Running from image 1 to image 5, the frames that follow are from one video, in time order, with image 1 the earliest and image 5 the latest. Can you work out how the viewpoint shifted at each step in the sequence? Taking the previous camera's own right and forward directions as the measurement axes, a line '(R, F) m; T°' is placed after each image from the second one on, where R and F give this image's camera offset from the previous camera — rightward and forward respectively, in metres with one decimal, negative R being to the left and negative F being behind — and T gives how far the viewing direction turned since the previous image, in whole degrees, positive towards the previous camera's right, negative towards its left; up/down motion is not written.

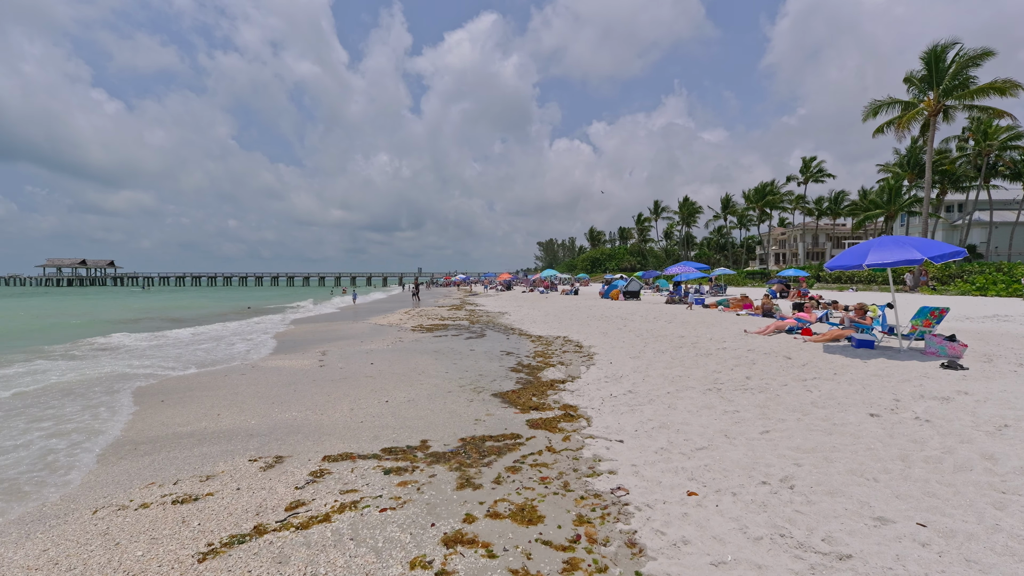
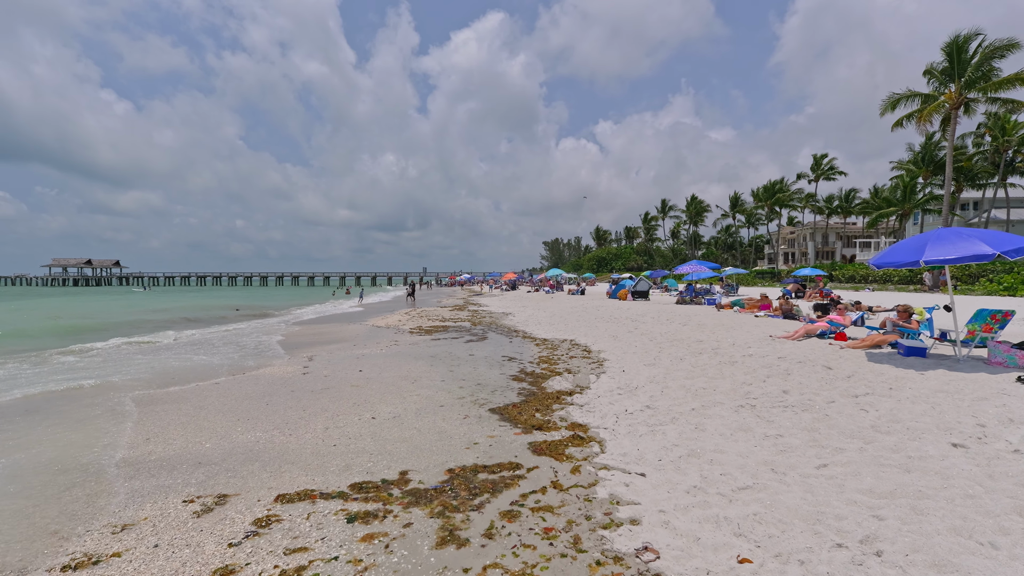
(+0.1, +1.0) m; 0°
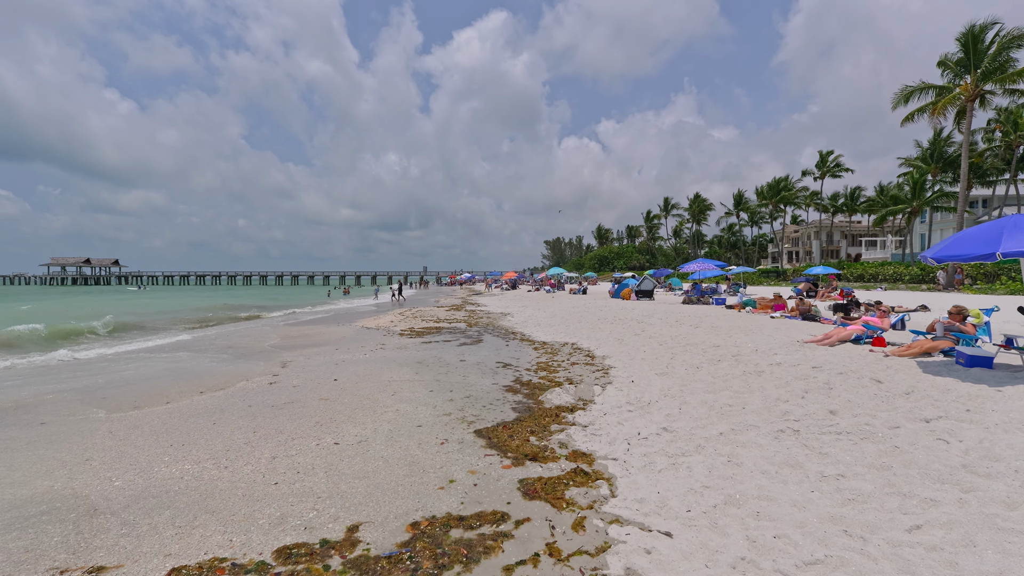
(+0.1, +1.2) m; 0°
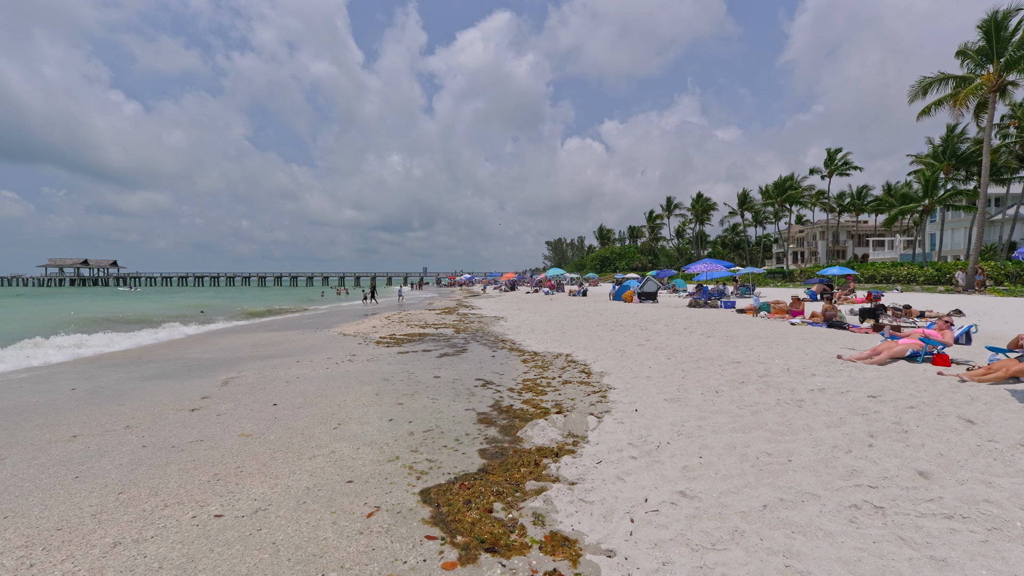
(+0.3, +1.6) m; 0°
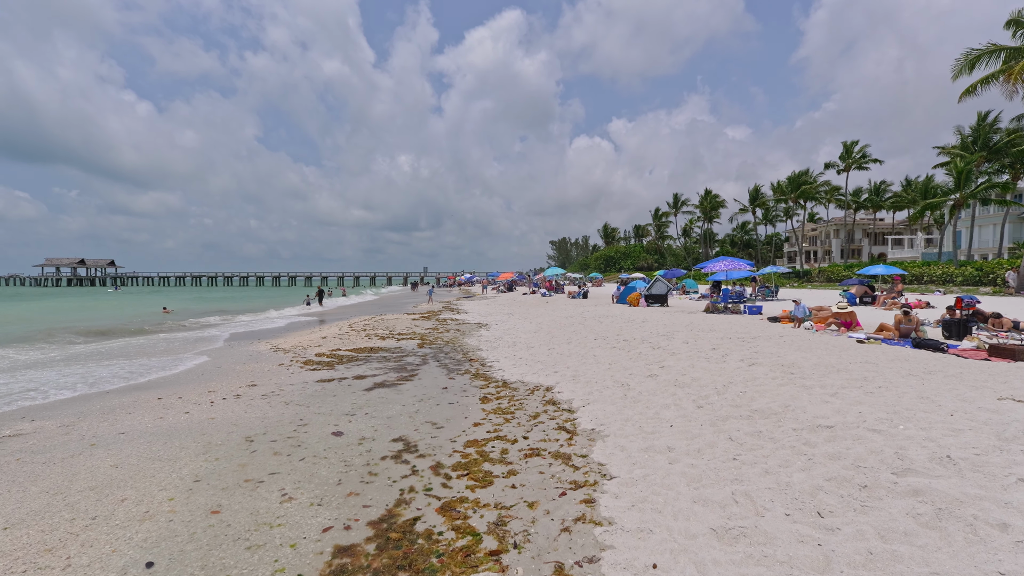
(+0.6, +3.6) m; 0°
